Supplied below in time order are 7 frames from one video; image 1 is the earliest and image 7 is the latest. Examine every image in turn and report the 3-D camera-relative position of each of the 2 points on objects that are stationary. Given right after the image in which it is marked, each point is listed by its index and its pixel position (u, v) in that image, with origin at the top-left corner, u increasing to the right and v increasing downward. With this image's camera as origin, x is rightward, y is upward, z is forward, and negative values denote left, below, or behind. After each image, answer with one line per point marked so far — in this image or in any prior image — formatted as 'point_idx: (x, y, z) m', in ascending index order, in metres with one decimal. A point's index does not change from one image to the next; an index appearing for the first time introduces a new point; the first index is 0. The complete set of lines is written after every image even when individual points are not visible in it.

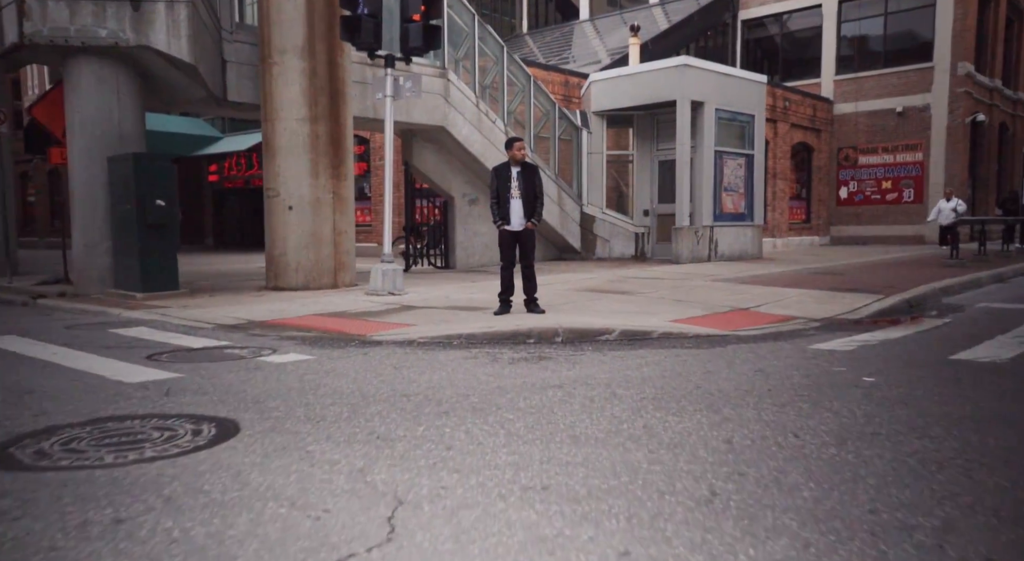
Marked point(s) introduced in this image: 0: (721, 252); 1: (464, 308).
0: (+4.8, +0.7, +17.6) m
1: (-0.6, -0.4, +9.2) m
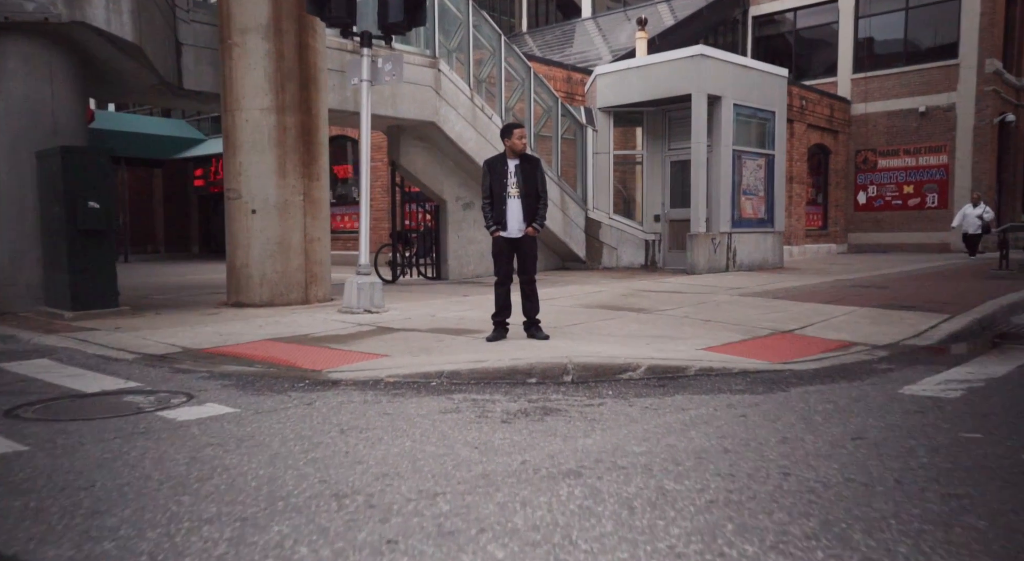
0: (+4.8, +0.4, +16.0) m
1: (-0.6, -0.5, +7.6) m
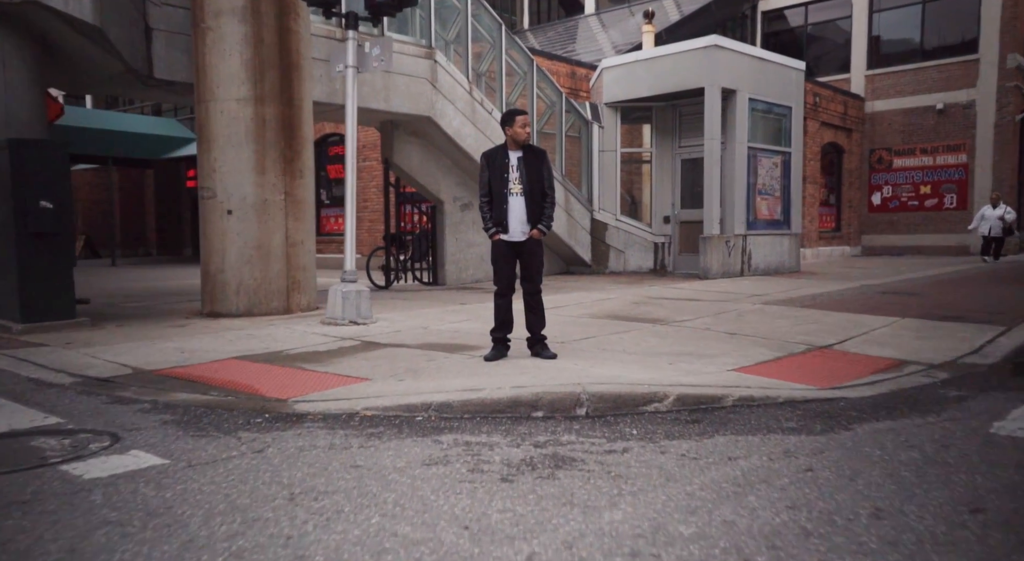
0: (+4.8, +0.3, +15.1) m
1: (-0.6, -0.6, +6.7) m
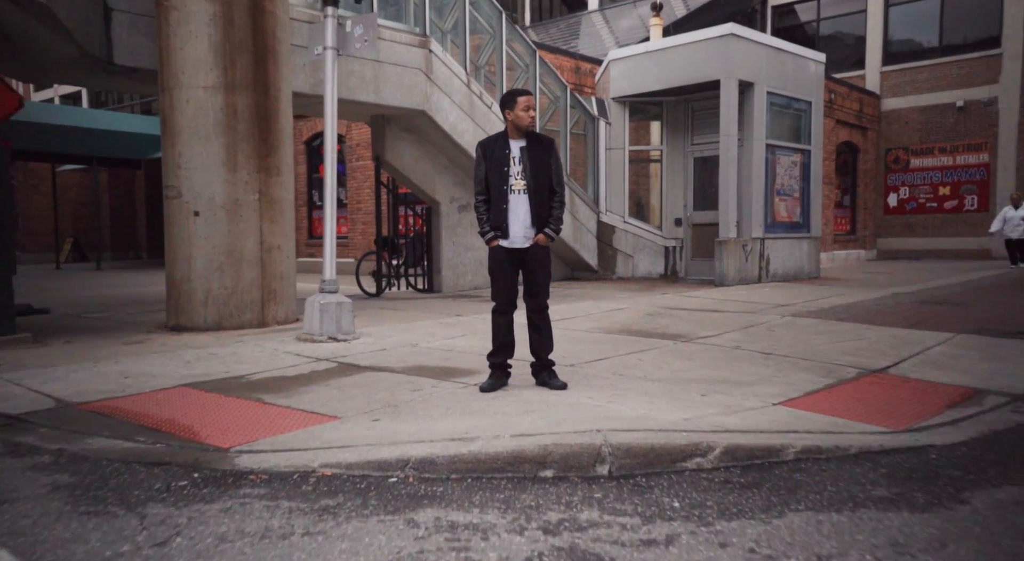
0: (+4.9, +0.2, +14.1) m
1: (-0.6, -0.7, +5.7) m
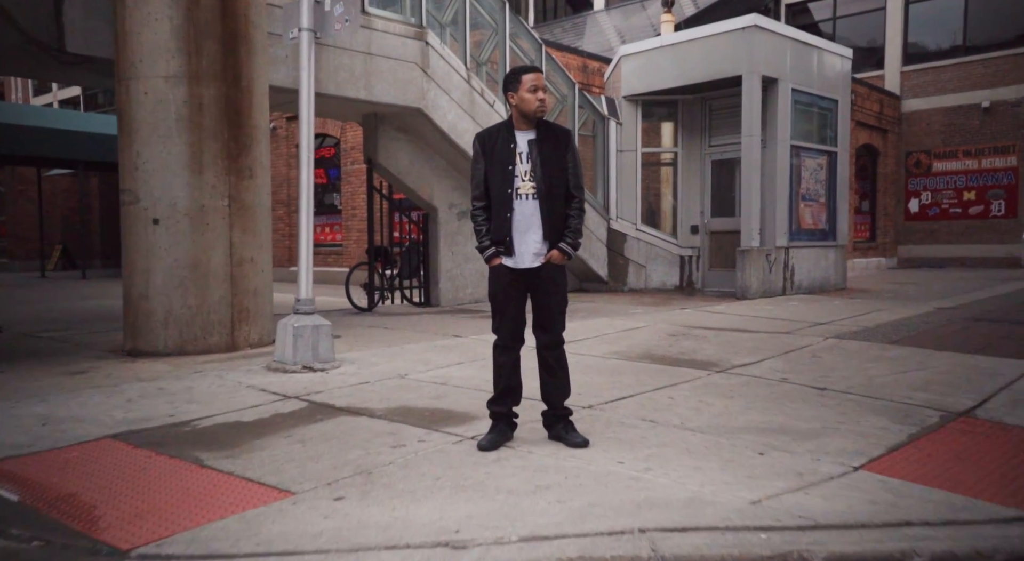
0: (+4.9, 0.0, +13.0) m
1: (-0.5, -0.9, +4.6) m
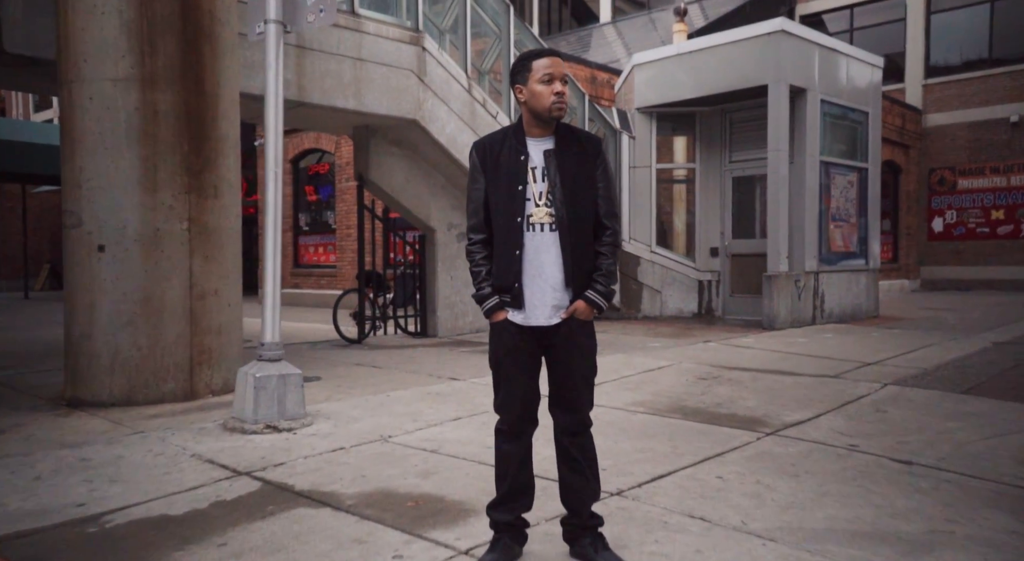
0: (+5.0, -0.5, +11.9) m
1: (-0.5, -1.1, +3.5) m
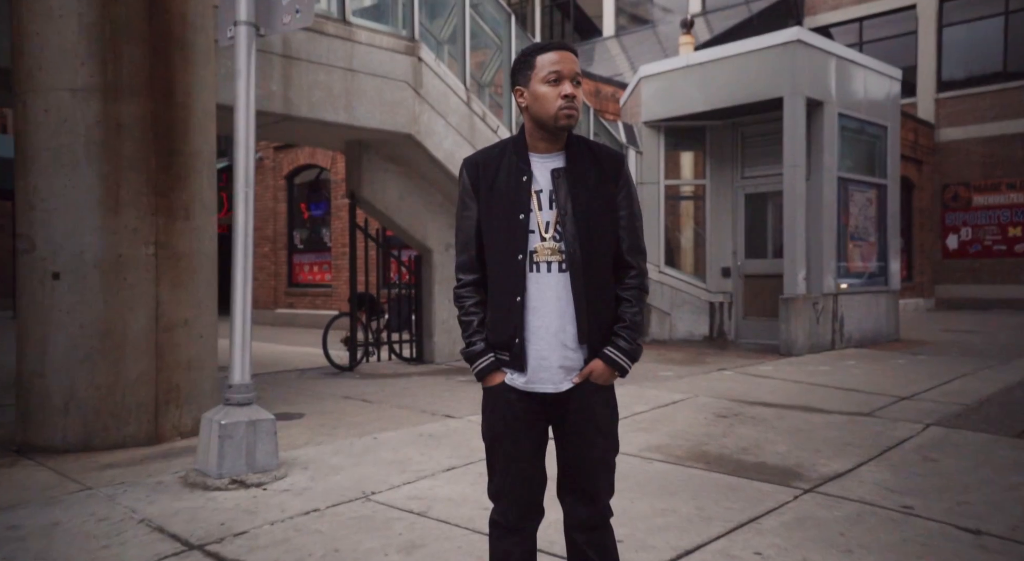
0: (+5.0, -0.8, +11.3) m
1: (-0.5, -1.3, +2.9) m
